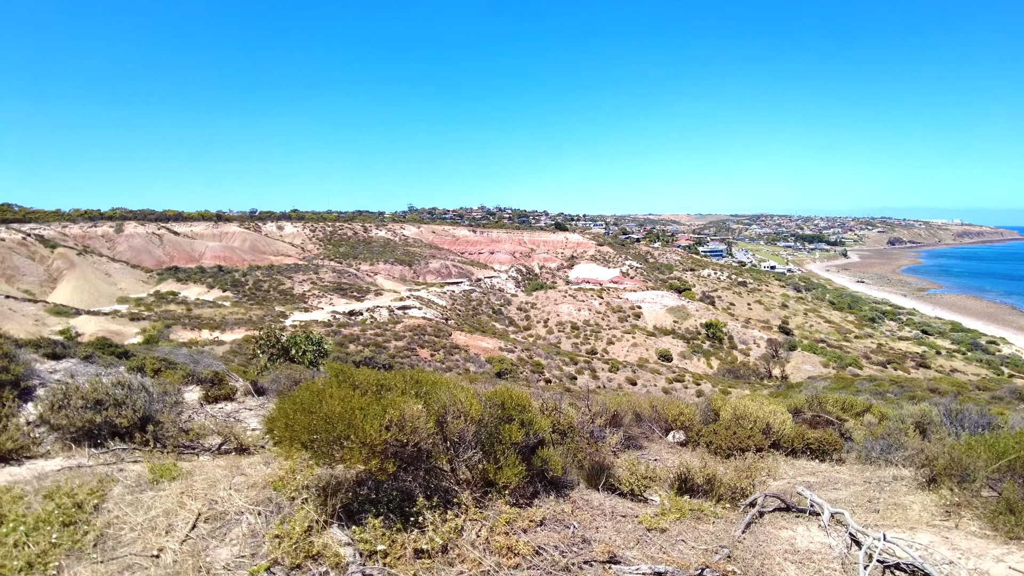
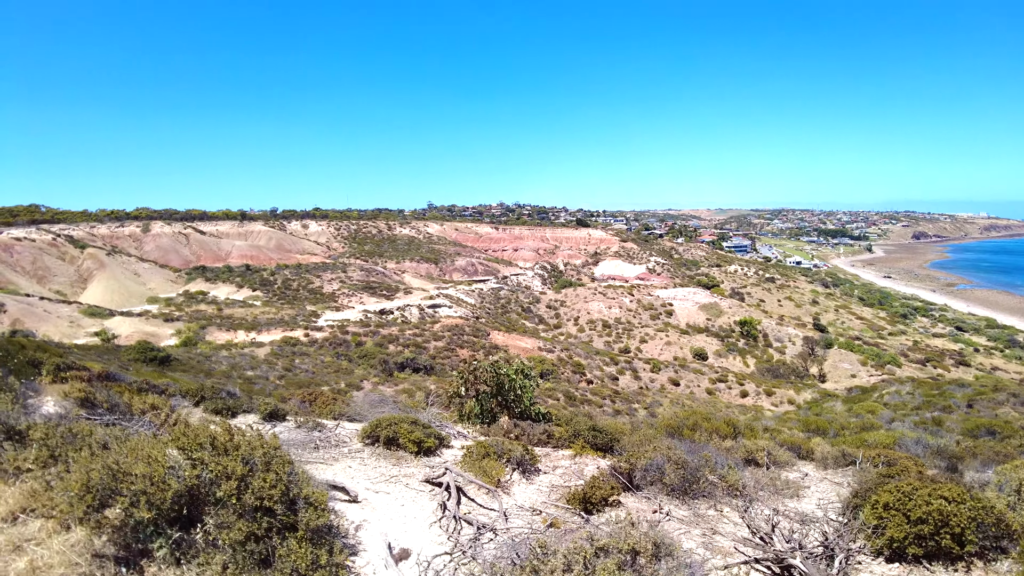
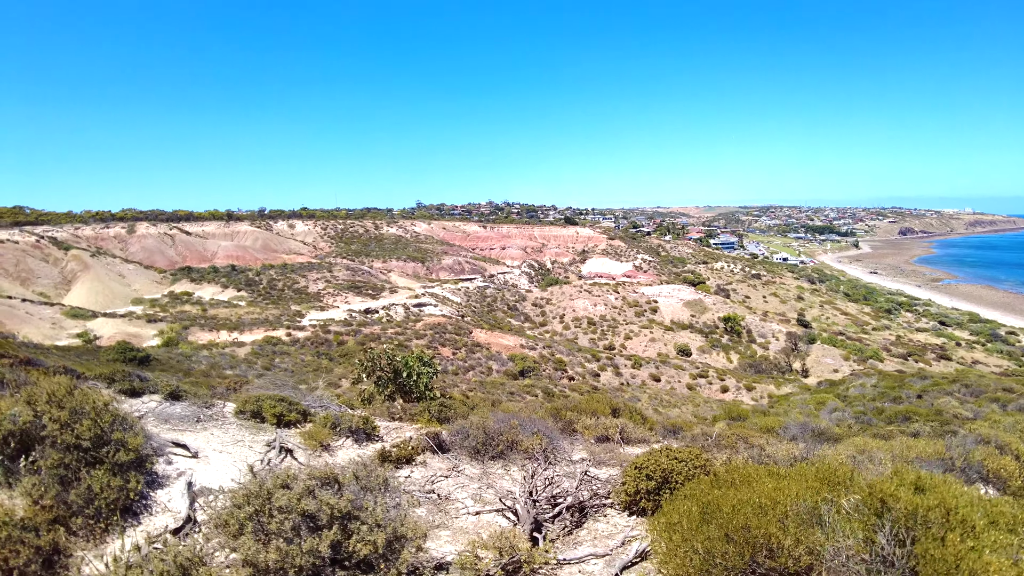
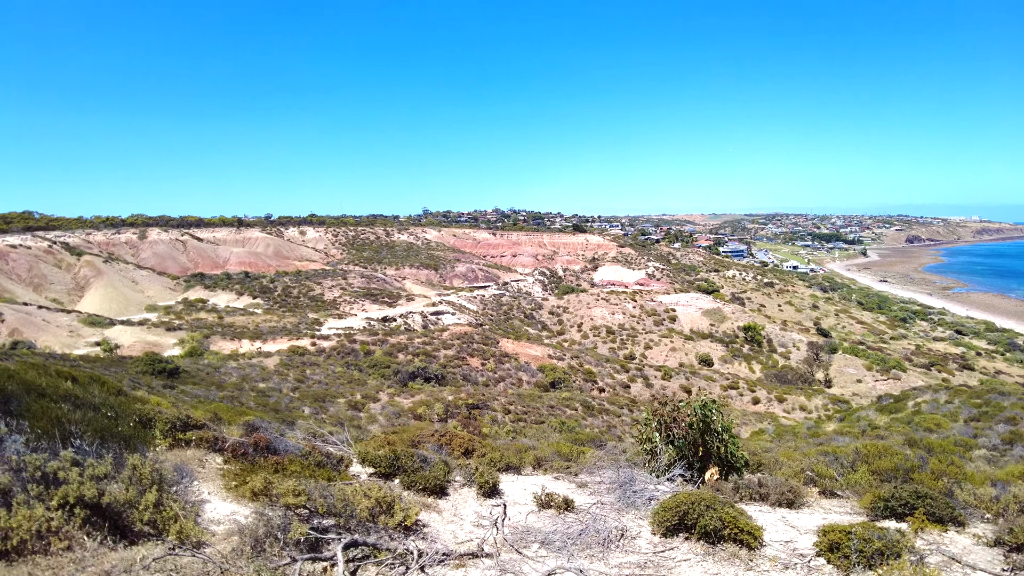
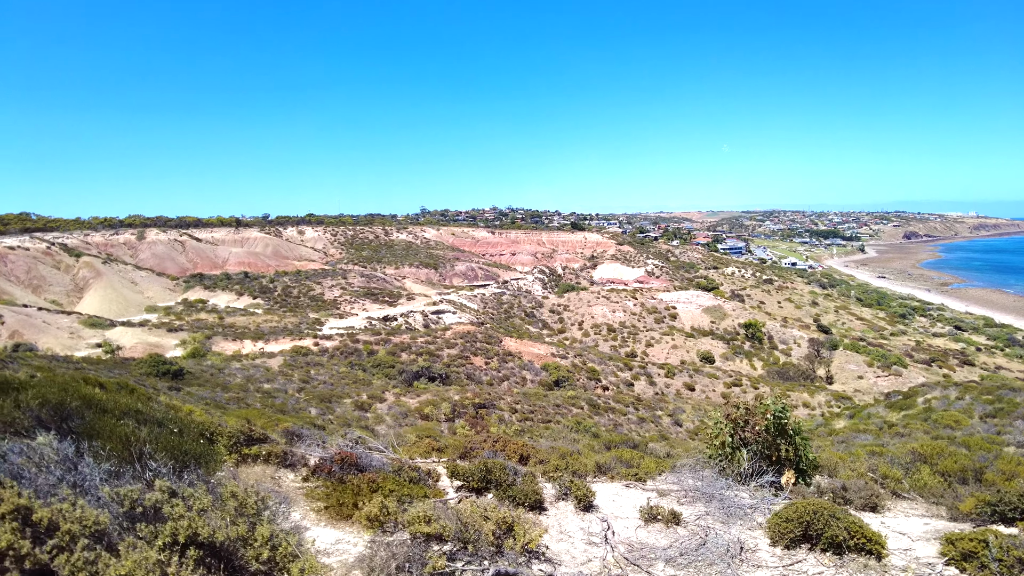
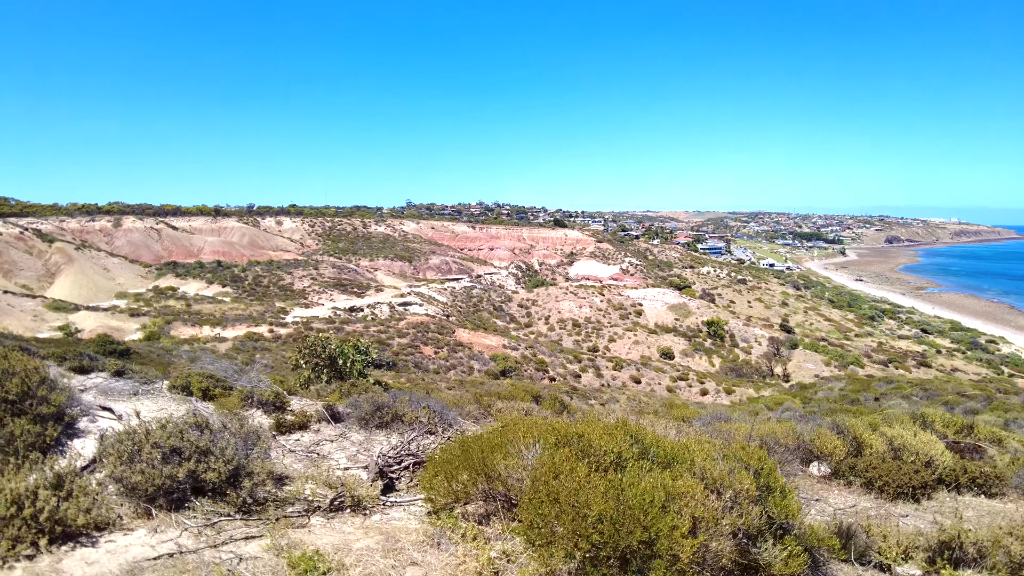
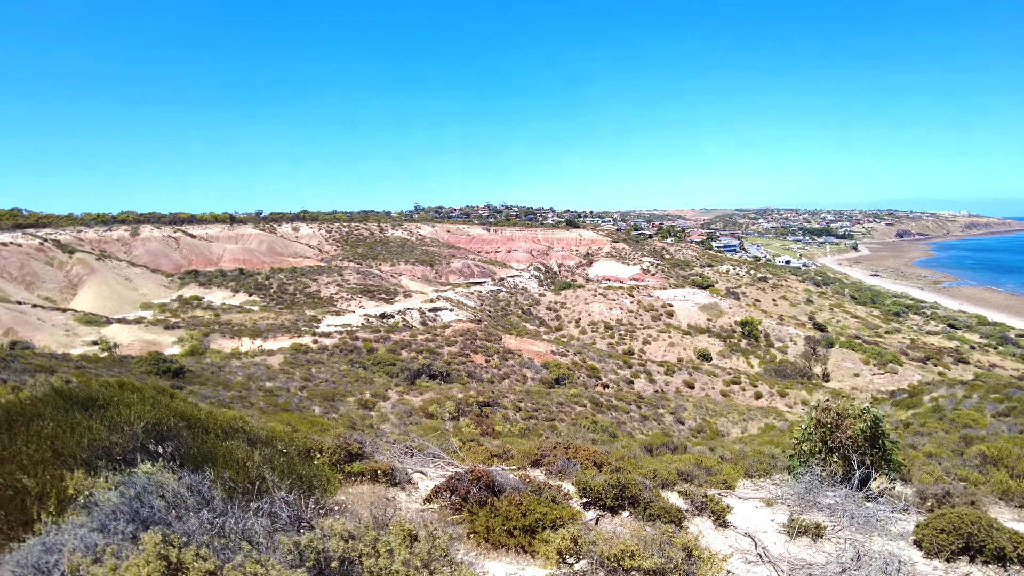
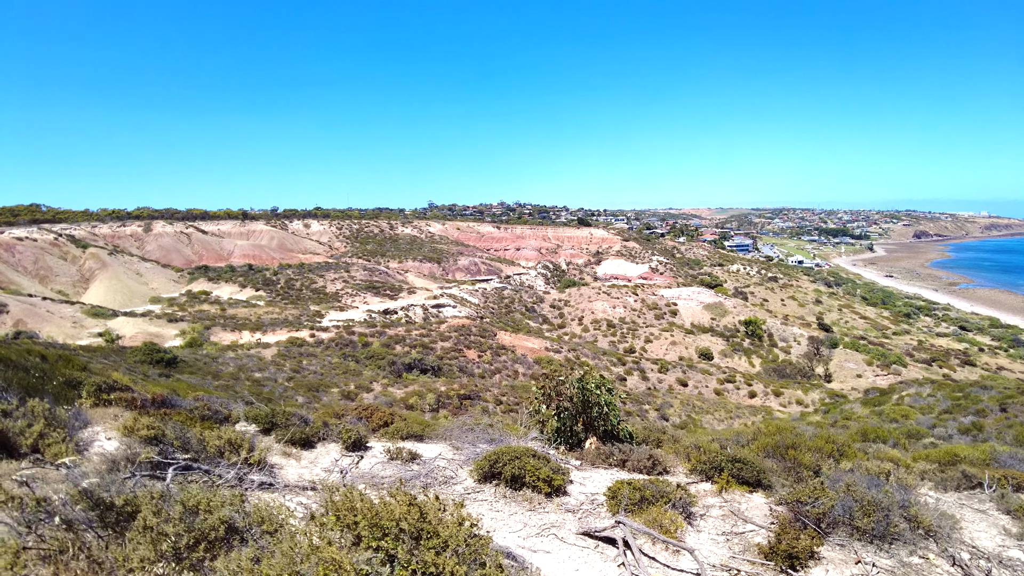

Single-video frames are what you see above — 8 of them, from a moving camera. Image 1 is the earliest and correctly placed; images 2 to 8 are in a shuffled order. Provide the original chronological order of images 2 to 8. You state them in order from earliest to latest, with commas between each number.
6, 3, 2, 8, 4, 5, 7
